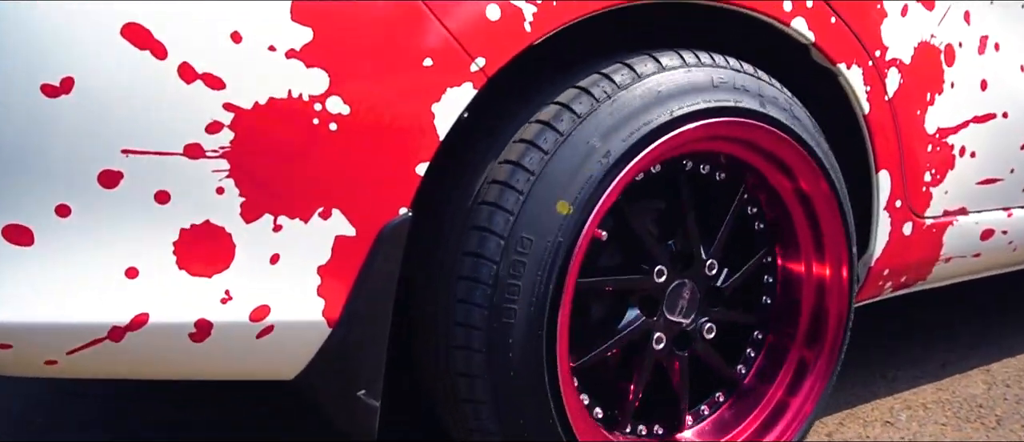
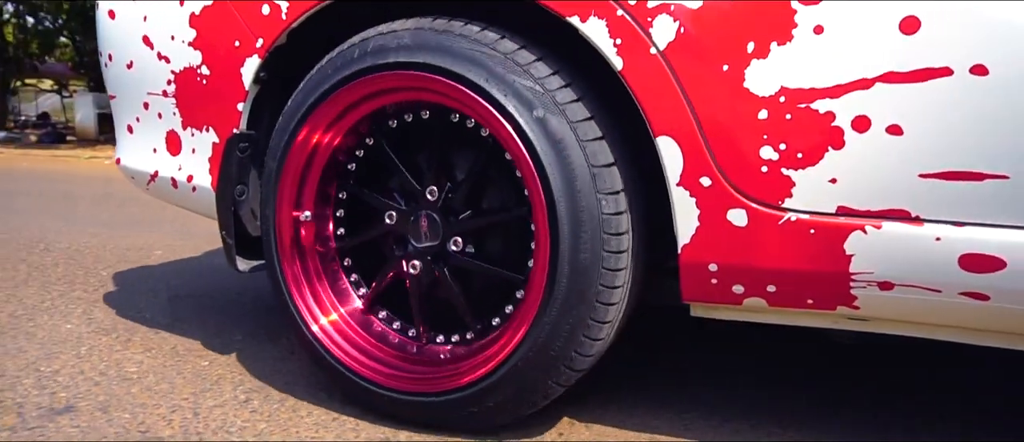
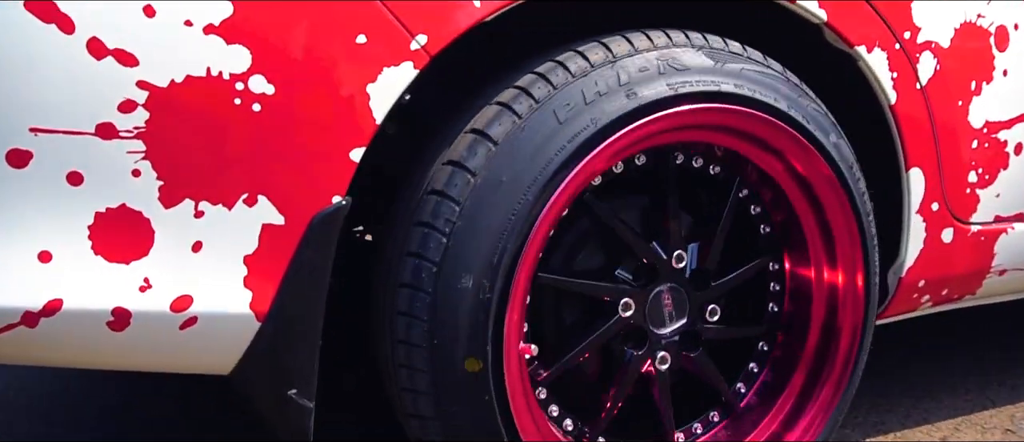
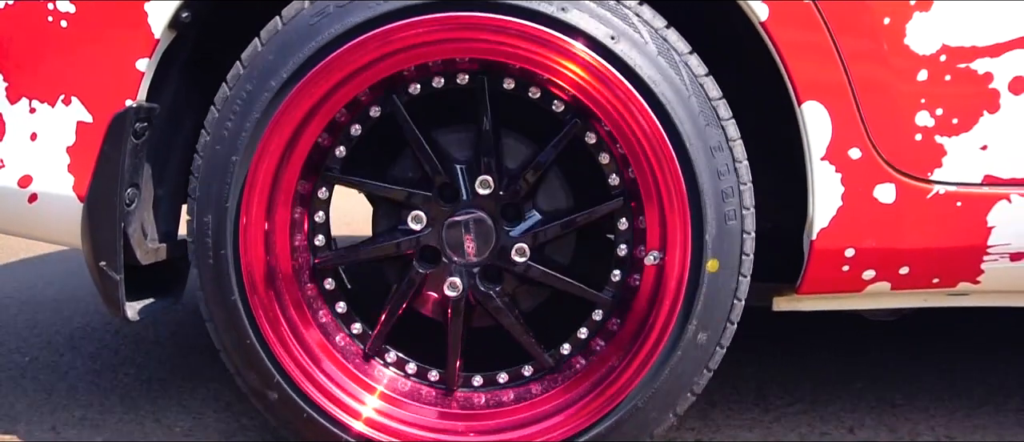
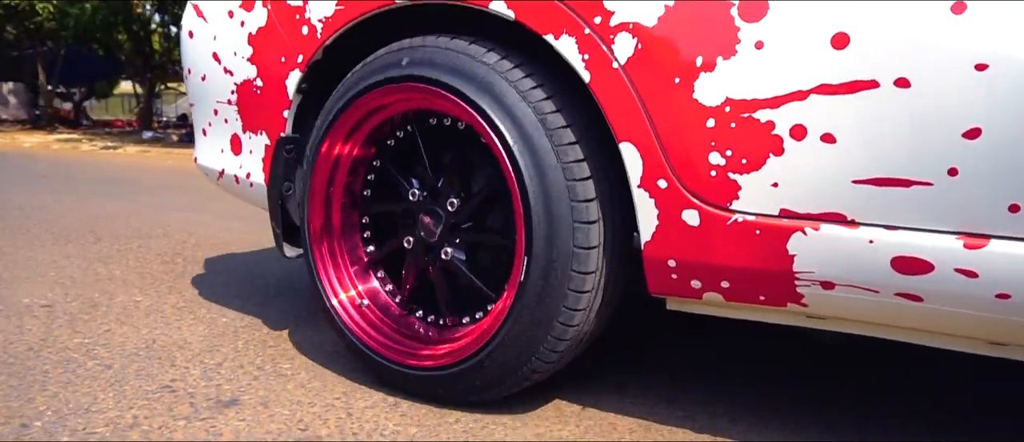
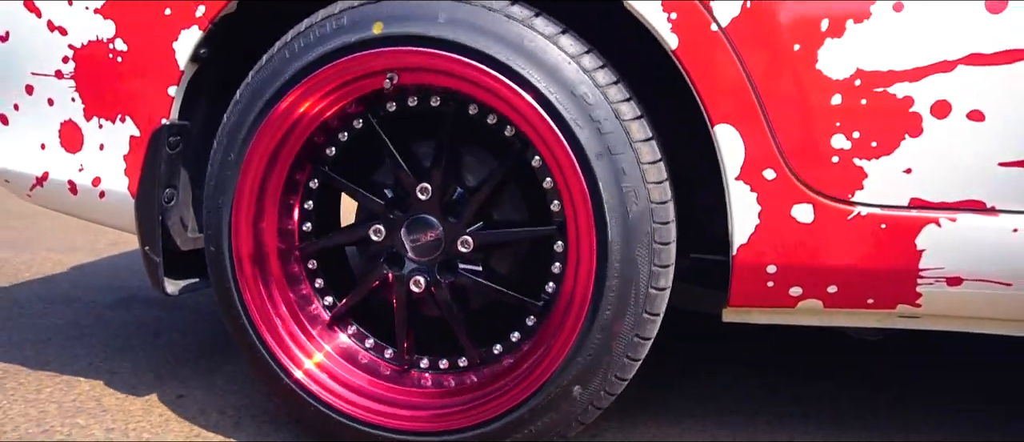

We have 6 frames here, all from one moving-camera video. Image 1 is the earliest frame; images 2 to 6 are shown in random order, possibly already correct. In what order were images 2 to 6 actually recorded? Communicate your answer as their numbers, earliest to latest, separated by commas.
3, 4, 6, 2, 5
